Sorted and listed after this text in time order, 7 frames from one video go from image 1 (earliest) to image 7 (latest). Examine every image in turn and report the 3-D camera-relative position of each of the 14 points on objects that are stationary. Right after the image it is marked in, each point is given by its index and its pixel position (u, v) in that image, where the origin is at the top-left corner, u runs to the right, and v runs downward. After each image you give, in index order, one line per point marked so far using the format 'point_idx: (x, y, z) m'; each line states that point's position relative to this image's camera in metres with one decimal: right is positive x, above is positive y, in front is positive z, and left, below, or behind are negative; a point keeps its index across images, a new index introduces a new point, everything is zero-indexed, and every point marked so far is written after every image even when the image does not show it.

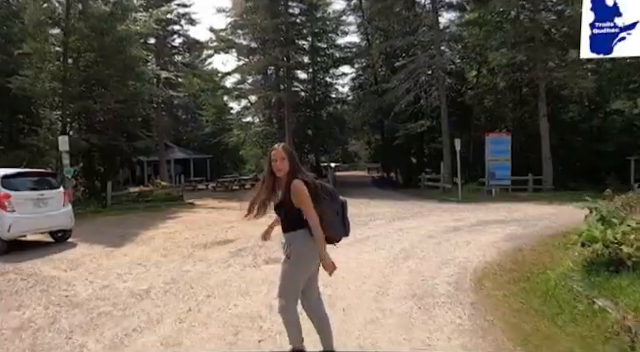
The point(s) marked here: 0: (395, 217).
0: (+2.3, -1.3, +12.4) m
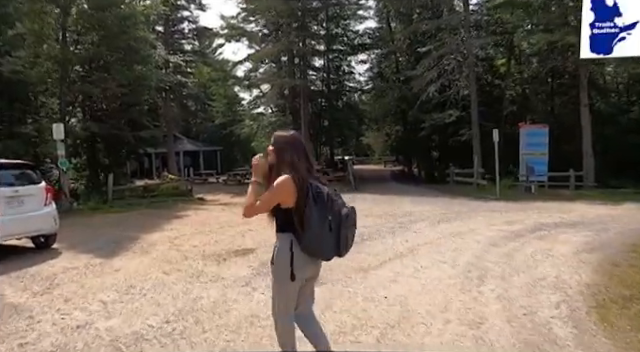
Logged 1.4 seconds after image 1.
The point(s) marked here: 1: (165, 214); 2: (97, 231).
0: (+3.1, -1.1, +10.6) m
1: (-4.4, -1.1, +11.6) m
2: (-5.0, -1.2, +9.1) m
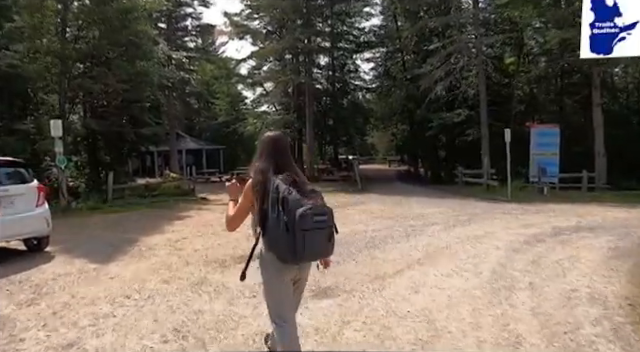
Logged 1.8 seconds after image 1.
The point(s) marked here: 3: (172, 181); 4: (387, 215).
0: (+3.3, -1.1, +10.1) m
1: (-4.2, -1.1, +11.2) m
2: (-4.8, -1.2, +8.7) m
3: (-6.1, -0.2, +16.9) m
4: (+1.8, -1.0, +11.0) m
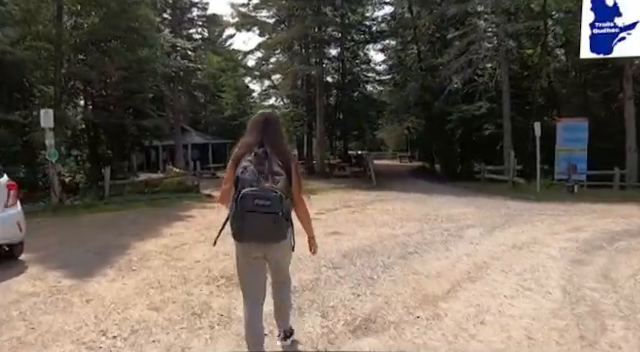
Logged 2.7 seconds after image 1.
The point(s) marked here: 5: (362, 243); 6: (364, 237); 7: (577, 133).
0: (+3.7, -1.1, +8.9) m
1: (-3.7, -0.9, +10.1) m
2: (-4.4, -1.1, +7.6) m
3: (-5.6, 0.0, +15.8) m
4: (+2.2, -1.0, +9.8) m
5: (+0.7, -1.1, +6.7) m
6: (+0.8, -1.1, +7.1) m
7: (+11.1, +1.9, +17.8) m
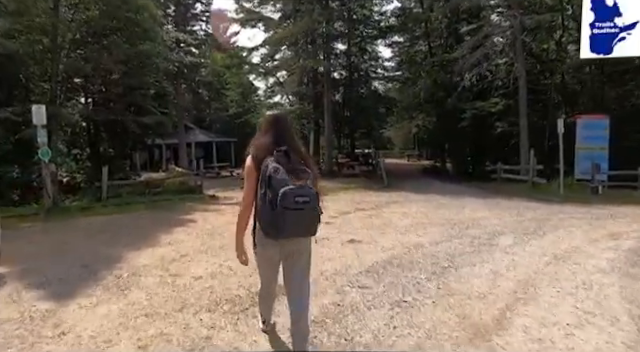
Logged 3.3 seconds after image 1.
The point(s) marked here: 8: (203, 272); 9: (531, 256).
0: (+3.9, -1.1, +8.1) m
1: (-3.4, -0.9, +9.3) m
2: (-4.1, -1.1, +6.8) m
3: (-5.2, 0.0, +15.1) m
4: (+2.5, -1.0, +8.9) m
5: (+0.9, -1.1, +5.9) m
6: (+1.0, -1.1, +6.3) m
7: (+11.5, +1.9, +16.9) m
8: (-1.4, -1.1, +4.9) m
9: (+3.2, -1.2, +6.3) m
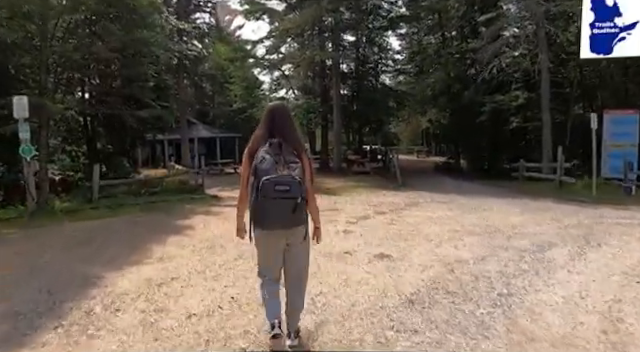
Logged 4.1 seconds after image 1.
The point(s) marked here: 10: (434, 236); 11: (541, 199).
0: (+4.2, -1.1, +6.9) m
1: (-3.1, -0.9, +8.3) m
2: (-3.8, -1.1, +5.8) m
3: (-4.8, +0.1, +14.0) m
4: (+2.8, -1.0, +7.8) m
5: (+1.2, -1.1, +4.7) m
6: (+1.3, -1.1, +5.2) m
7: (+11.9, +1.9, +15.6) m
8: (-1.1, -1.2, +3.8) m
9: (+3.5, -1.3, +5.2) m
10: (+1.9, -1.0, +7.0) m
11: (+7.1, -0.7, +13.2) m
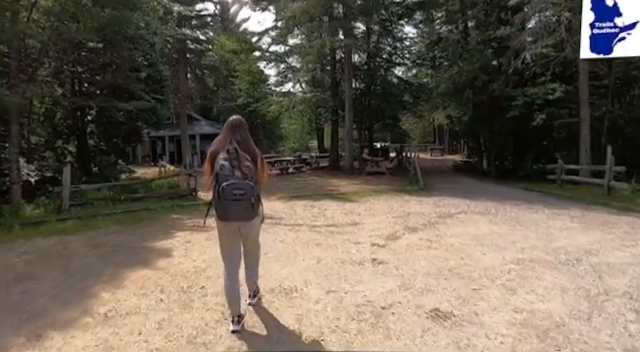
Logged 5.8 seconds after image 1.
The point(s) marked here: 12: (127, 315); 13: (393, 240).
0: (+4.5, -1.3, +5.1) m
1: (-2.9, -1.1, +6.5) m
2: (-3.6, -1.3, +4.0) m
3: (-4.5, 0.0, +12.2) m
4: (+3.1, -1.1, +6.0) m
5: (+1.4, -1.3, +2.9) m
6: (+1.5, -1.3, +3.4) m
7: (+12.3, +1.8, +13.6) m
8: (-0.9, -1.3, +2.0) m
9: (+3.7, -1.4, +3.3) m
10: (+2.2, -1.2, +5.2) m
11: (+7.4, -0.9, +11.3) m
12: (-1.7, -1.2, +3.7) m
13: (+1.2, -1.0, +6.7) m
